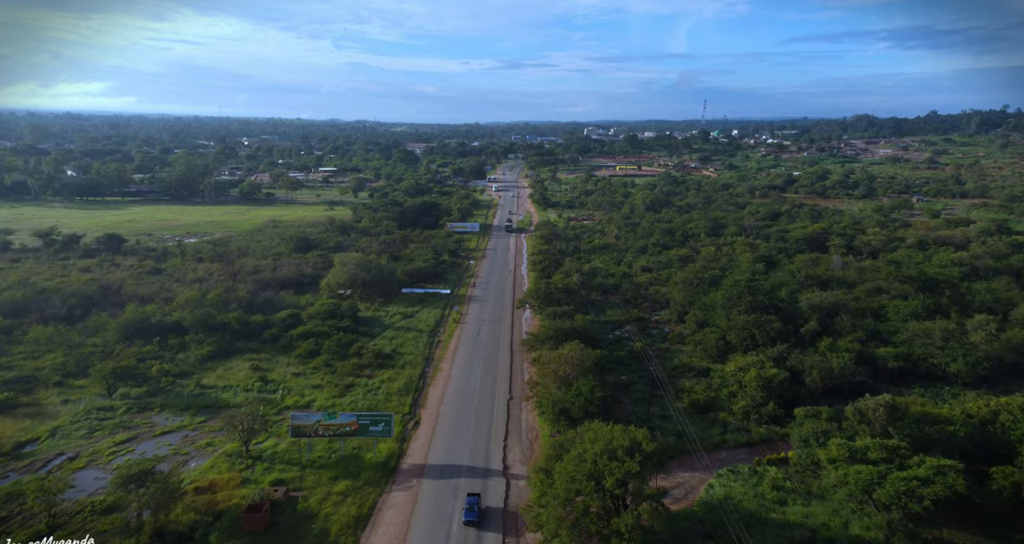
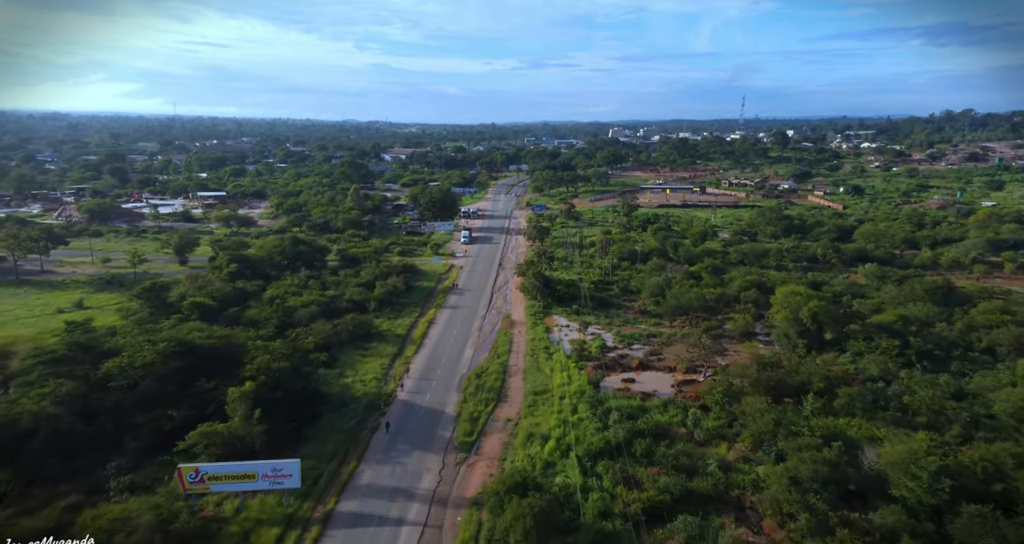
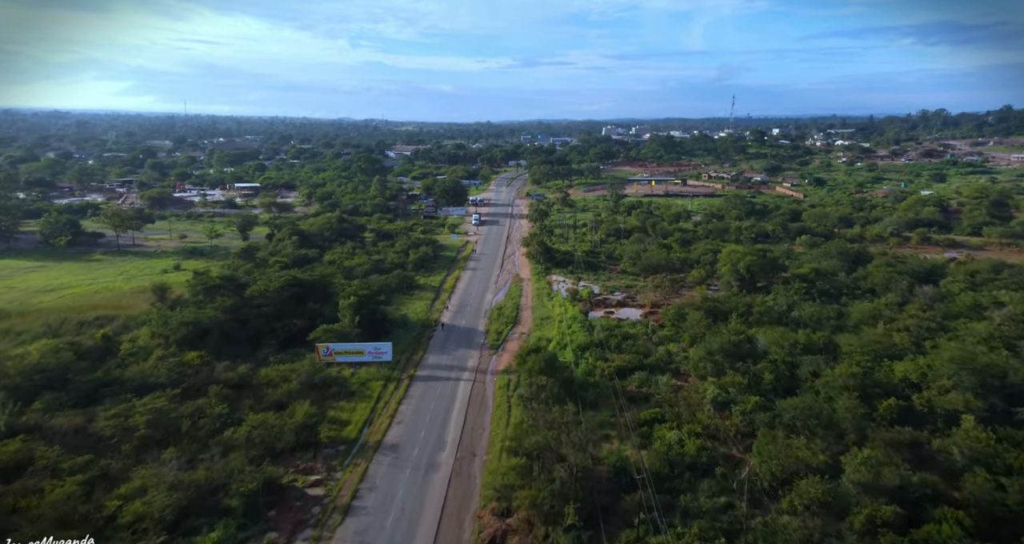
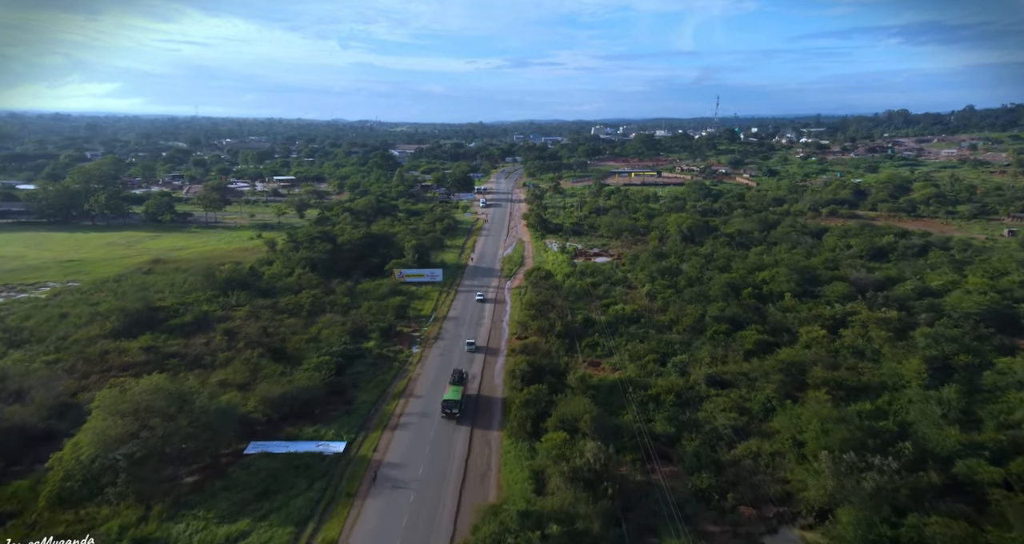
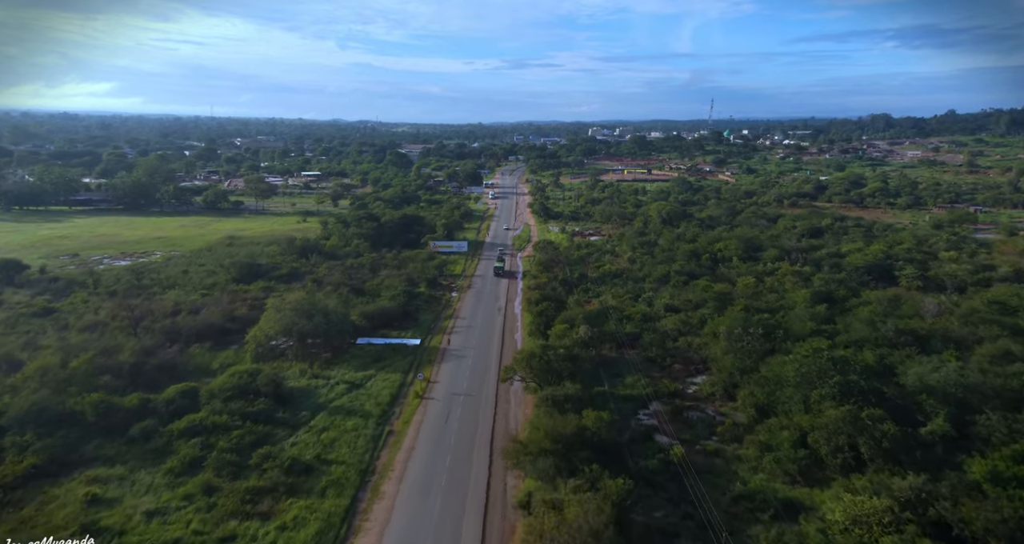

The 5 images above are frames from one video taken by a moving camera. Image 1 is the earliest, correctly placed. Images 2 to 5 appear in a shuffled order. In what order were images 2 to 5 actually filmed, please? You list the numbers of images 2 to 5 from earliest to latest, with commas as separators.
5, 4, 3, 2
